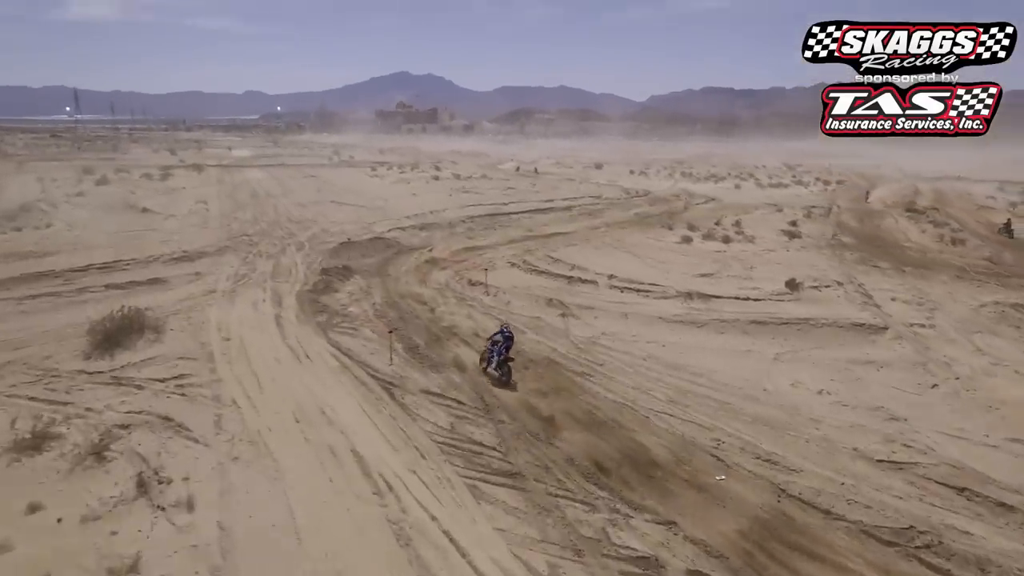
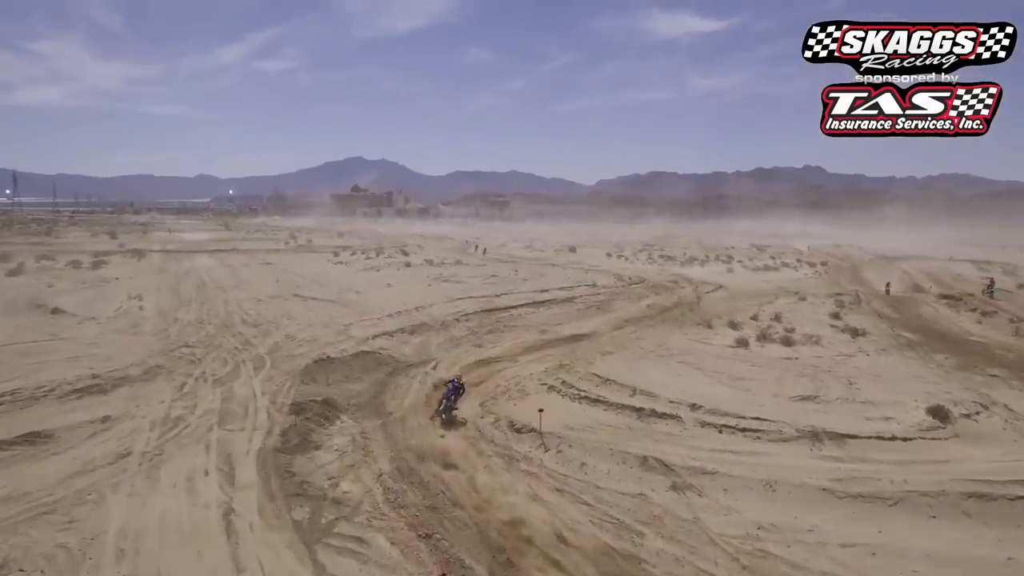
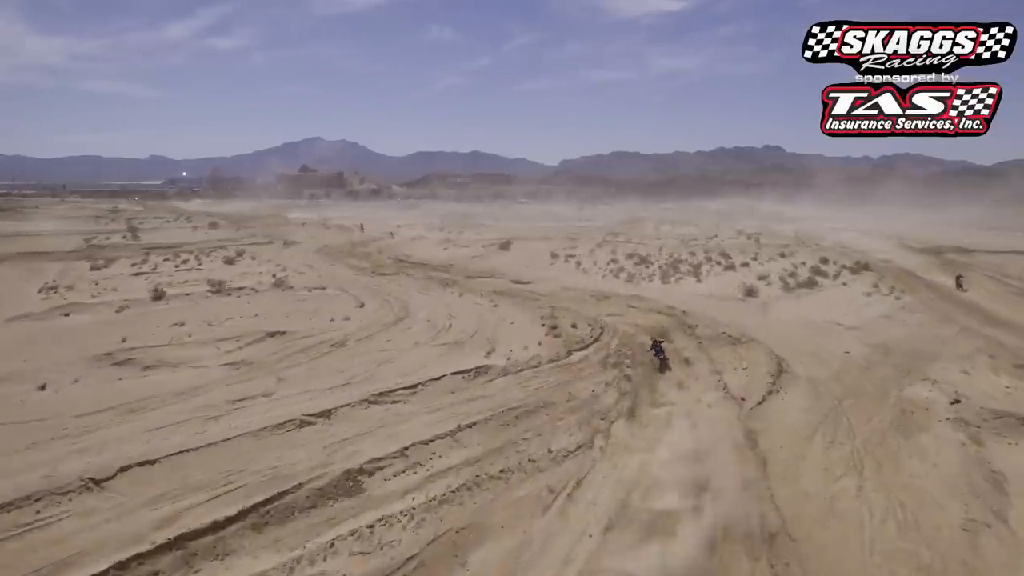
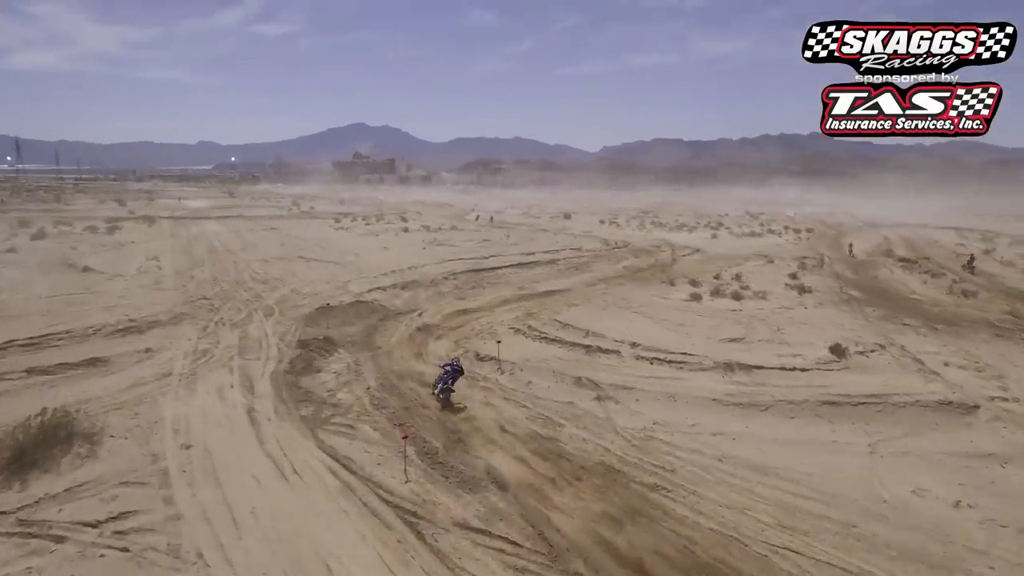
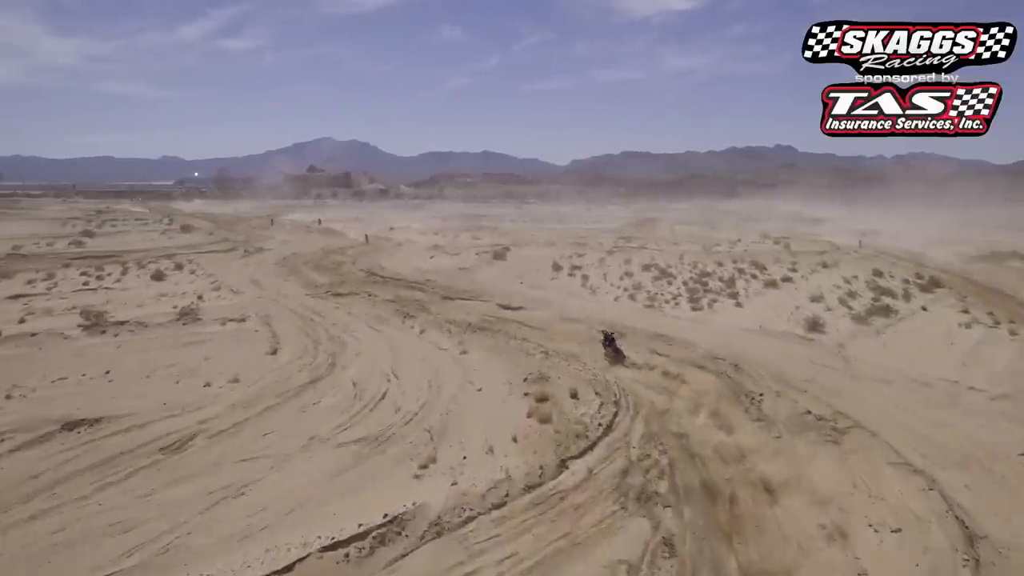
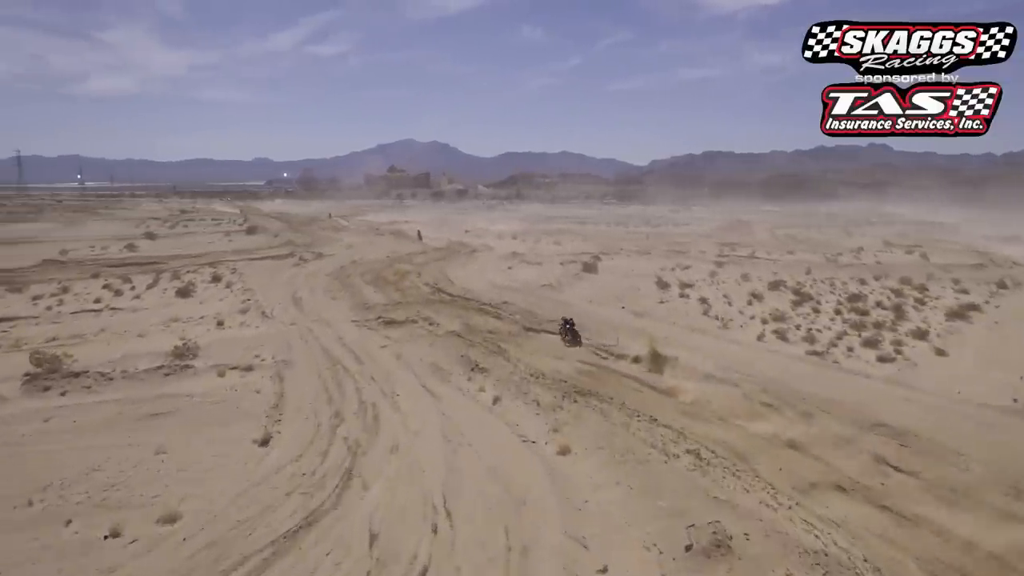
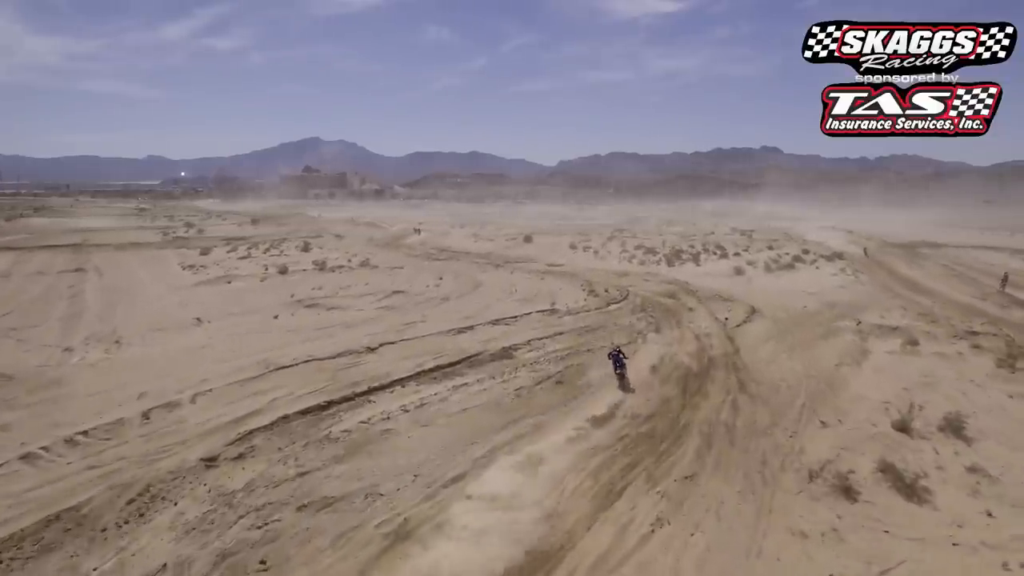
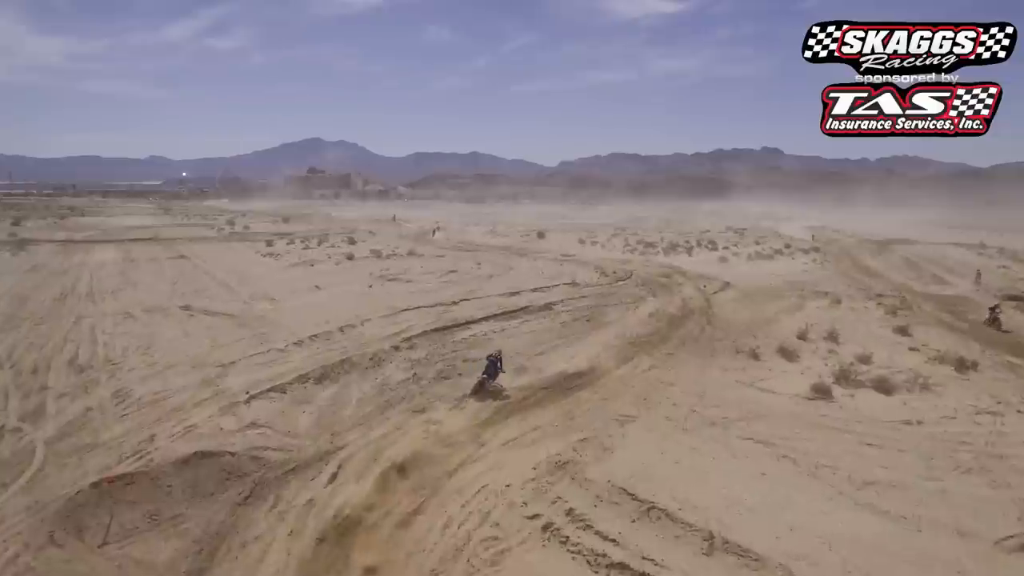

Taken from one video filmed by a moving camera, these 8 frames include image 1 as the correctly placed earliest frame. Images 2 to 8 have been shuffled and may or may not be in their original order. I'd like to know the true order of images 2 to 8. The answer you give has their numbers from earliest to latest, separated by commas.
4, 2, 8, 7, 3, 5, 6
